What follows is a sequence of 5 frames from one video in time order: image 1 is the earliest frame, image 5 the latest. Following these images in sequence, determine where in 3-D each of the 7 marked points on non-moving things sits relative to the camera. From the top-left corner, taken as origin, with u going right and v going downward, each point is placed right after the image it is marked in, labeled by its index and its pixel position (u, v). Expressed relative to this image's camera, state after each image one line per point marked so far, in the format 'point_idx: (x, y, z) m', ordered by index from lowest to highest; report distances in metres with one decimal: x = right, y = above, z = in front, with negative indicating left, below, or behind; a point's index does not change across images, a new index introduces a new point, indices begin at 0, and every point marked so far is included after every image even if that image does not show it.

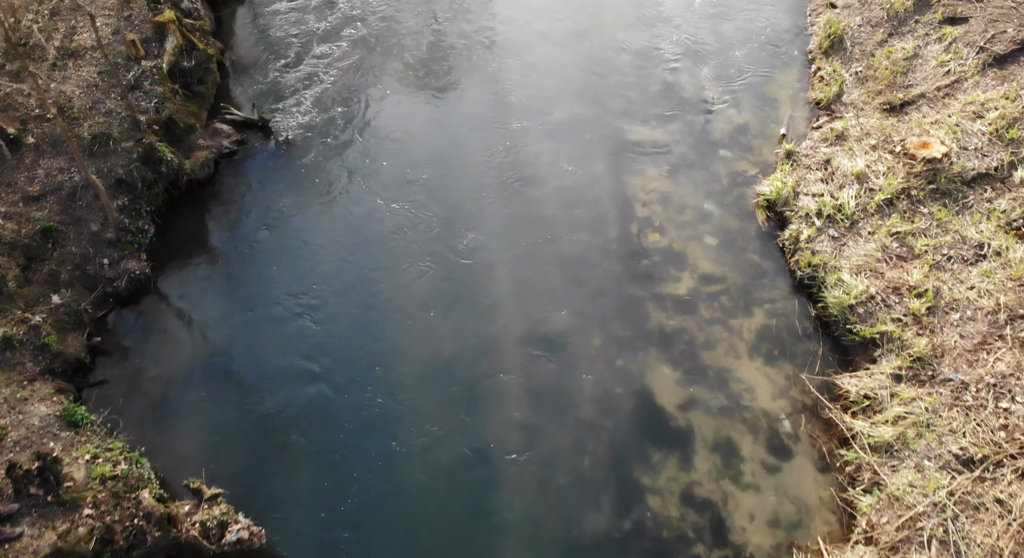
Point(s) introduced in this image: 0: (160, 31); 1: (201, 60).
0: (-4.0, +2.8, +8.9) m
1: (-3.6, +2.6, +9.2) m
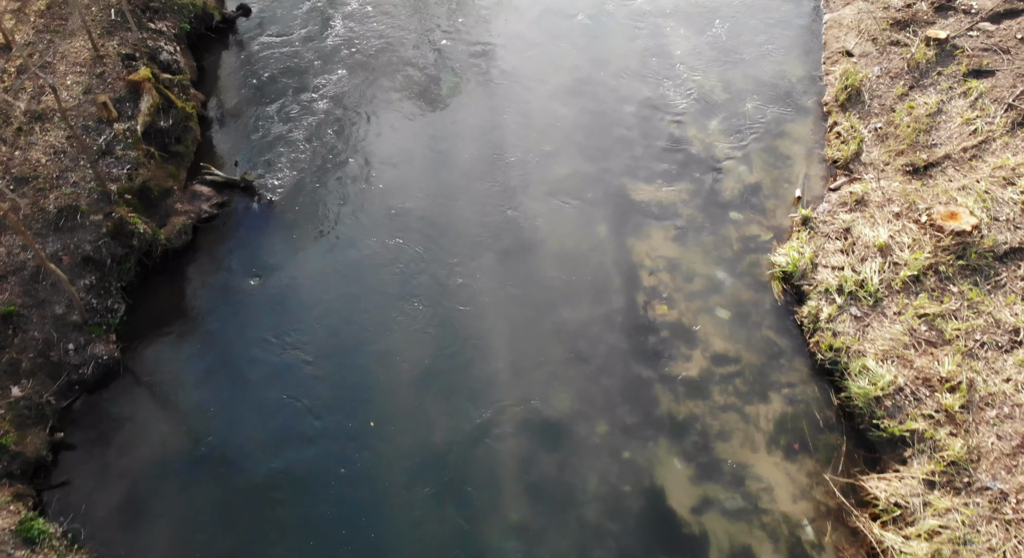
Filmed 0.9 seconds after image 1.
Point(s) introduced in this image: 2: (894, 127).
0: (-4.0, +2.0, +8.4) m
1: (-3.7, +1.8, +8.6) m
2: (+4.3, +1.7, +8.8) m
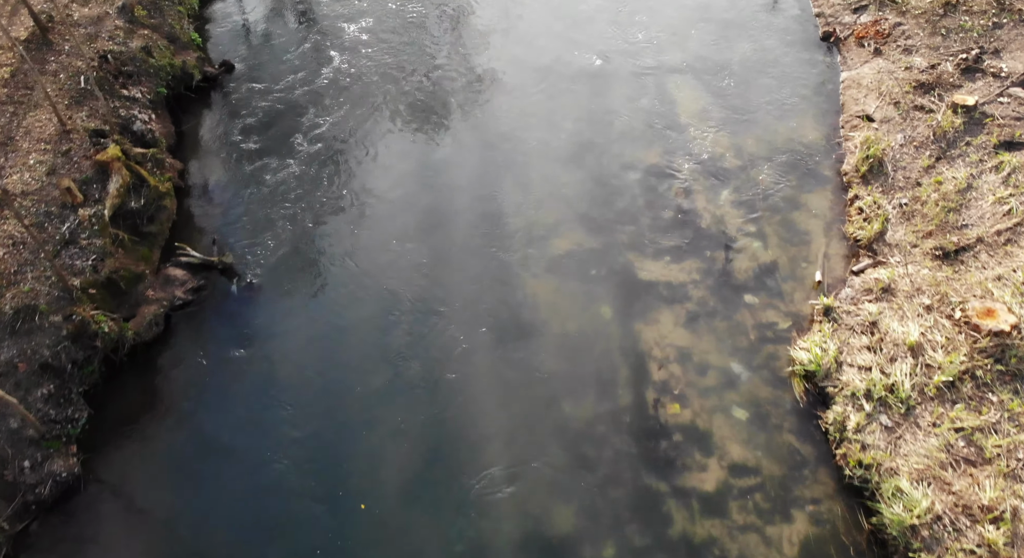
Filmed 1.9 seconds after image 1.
0: (-4.0, +1.1, +7.7) m
1: (-3.7, +0.8, +8.0) m
2: (+4.3, +0.8, +8.2) m
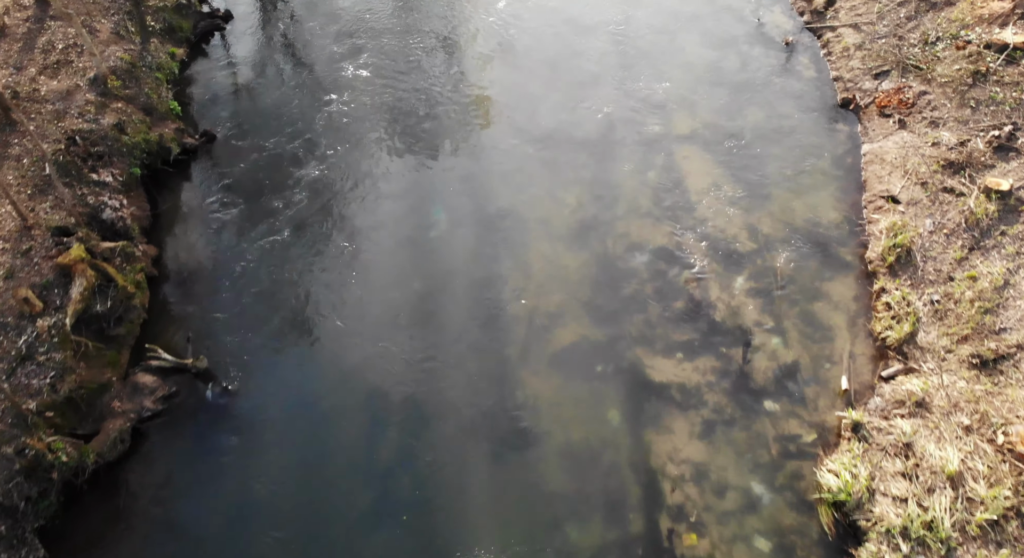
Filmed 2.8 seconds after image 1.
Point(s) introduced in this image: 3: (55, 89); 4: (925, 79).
0: (-4.0, +0.1, +7.1) m
1: (-3.7, -0.2, +7.4) m
2: (+4.3, -0.2, +7.6) m
3: (-5.0, +2.1, +8.5) m
4: (+4.9, +2.4, +9.4) m
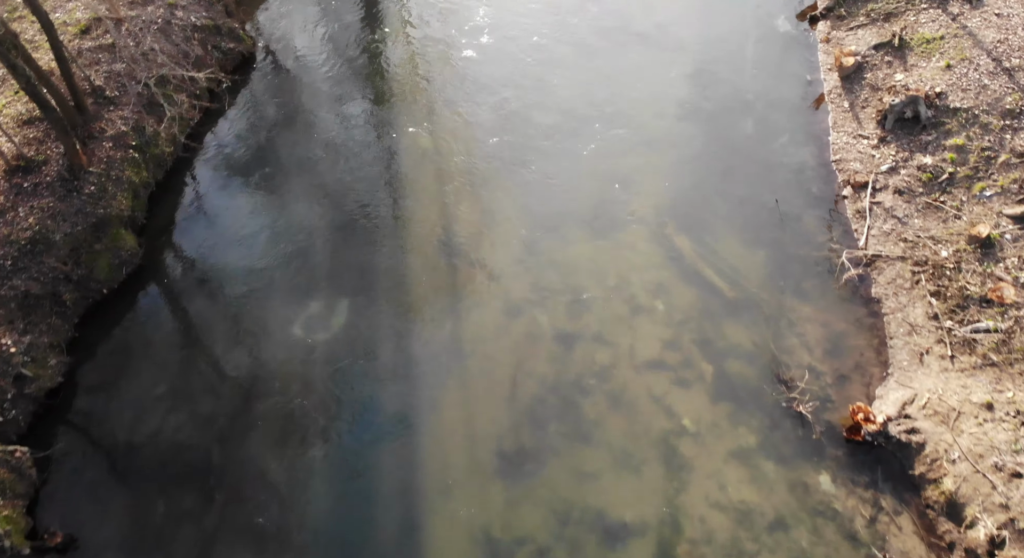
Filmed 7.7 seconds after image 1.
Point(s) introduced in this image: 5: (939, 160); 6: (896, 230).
0: (-4.0, -5.8, +3.1) m
1: (-3.7, -6.1, +3.4) m
2: (+4.3, -6.2, +3.7) m
3: (-5.0, -3.9, +4.6) m
4: (+4.9, -3.7, +5.6) m
5: (+5.2, +1.5, +9.6) m
6: (+4.6, +0.6, +9.4) m
